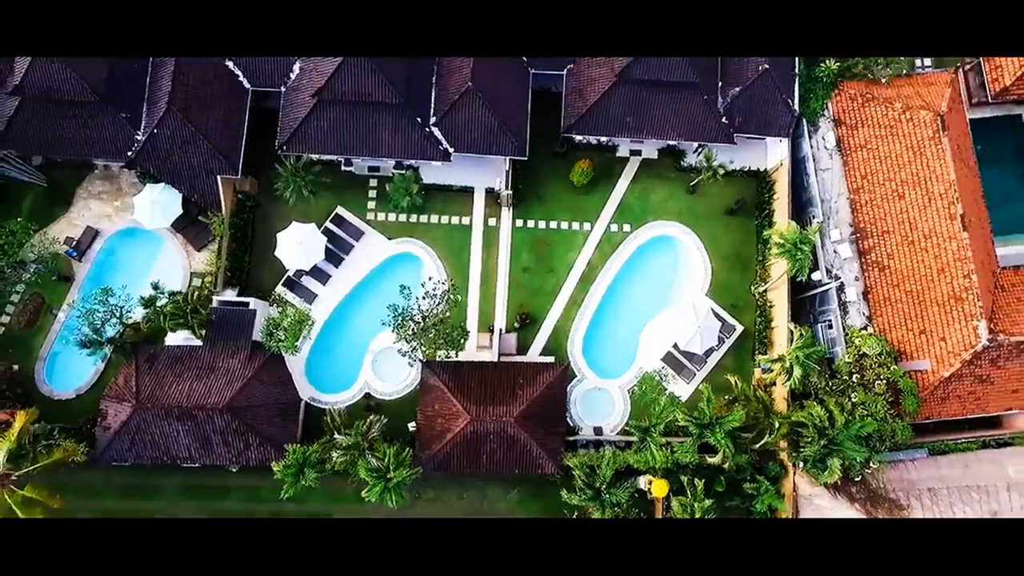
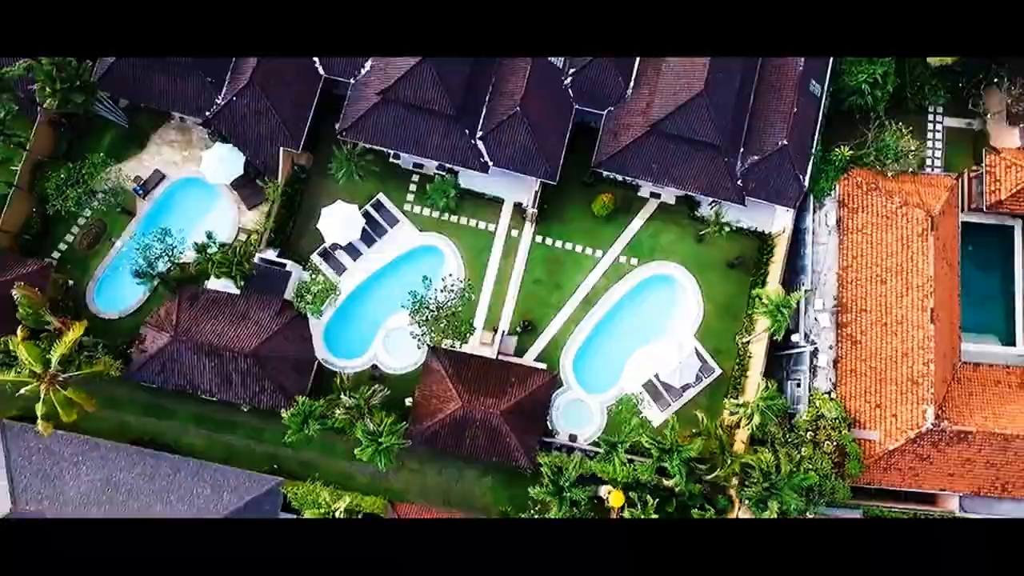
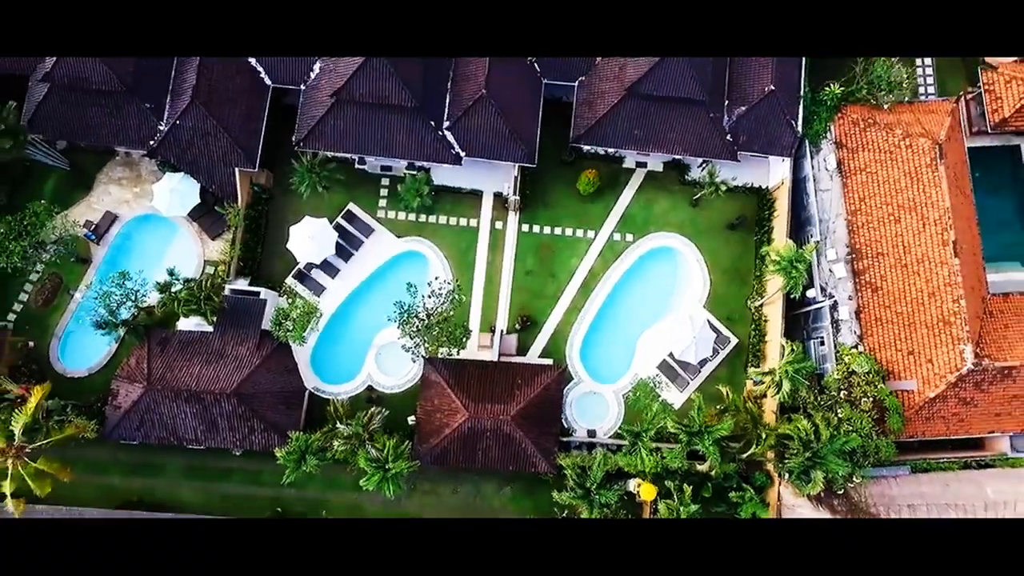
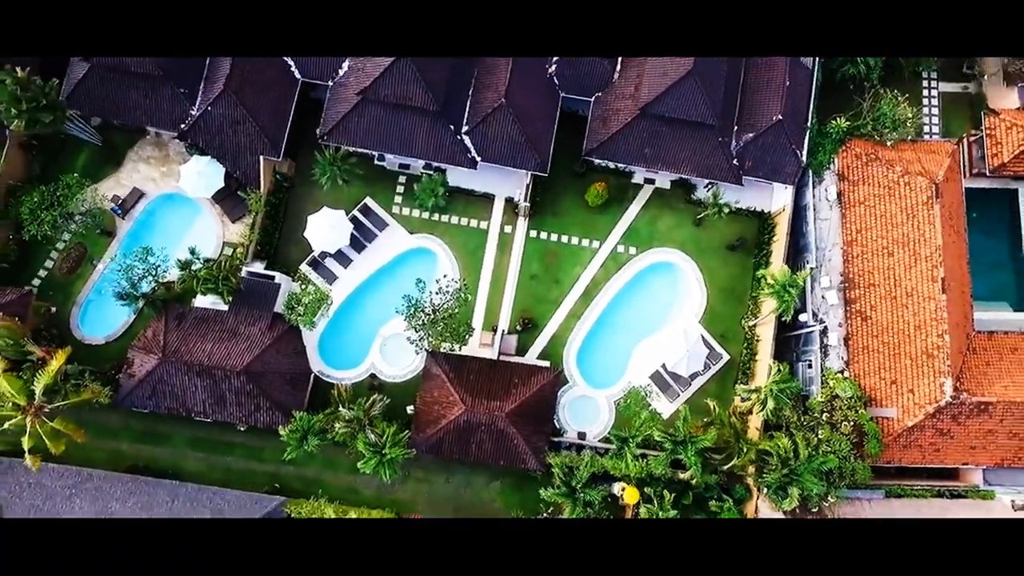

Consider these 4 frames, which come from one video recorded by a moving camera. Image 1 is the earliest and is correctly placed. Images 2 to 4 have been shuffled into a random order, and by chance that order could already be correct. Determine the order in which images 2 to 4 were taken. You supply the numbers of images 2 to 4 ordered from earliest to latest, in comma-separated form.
3, 4, 2
